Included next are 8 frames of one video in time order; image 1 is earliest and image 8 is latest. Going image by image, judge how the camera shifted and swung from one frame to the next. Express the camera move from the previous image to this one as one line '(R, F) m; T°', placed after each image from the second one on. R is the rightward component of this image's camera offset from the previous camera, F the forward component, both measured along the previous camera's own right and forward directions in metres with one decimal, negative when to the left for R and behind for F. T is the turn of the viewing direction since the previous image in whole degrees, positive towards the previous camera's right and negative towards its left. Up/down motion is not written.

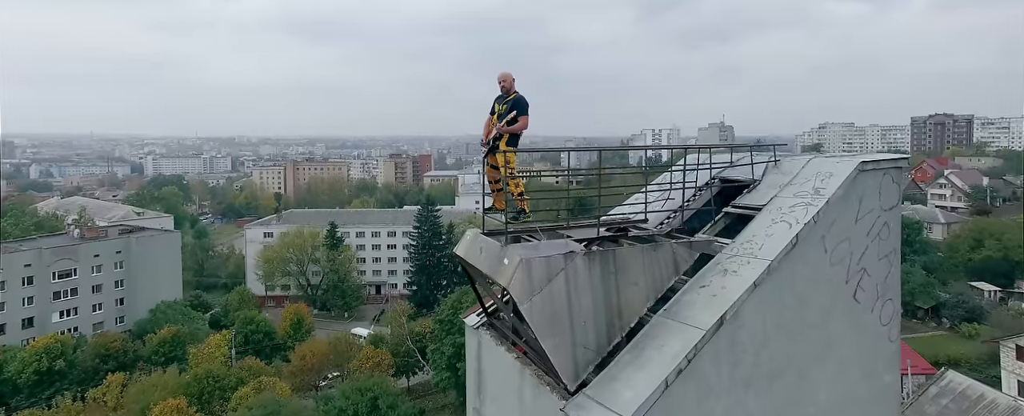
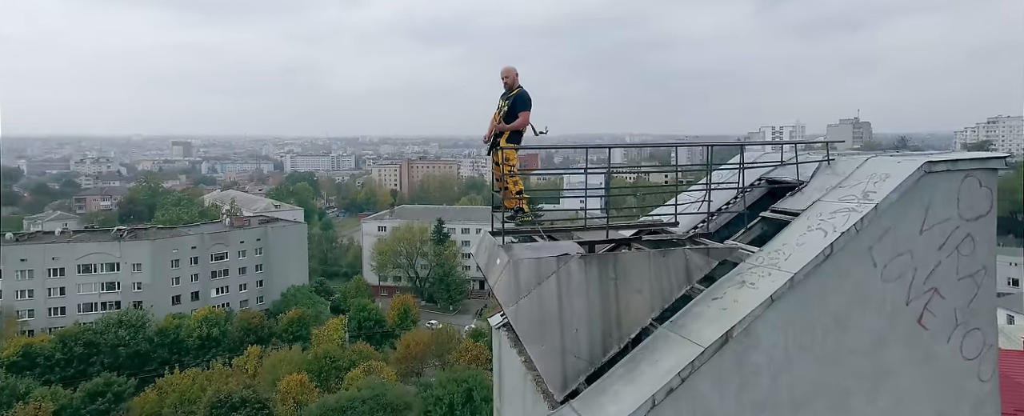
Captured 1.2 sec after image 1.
(+1.3, +0.2) m; -16°
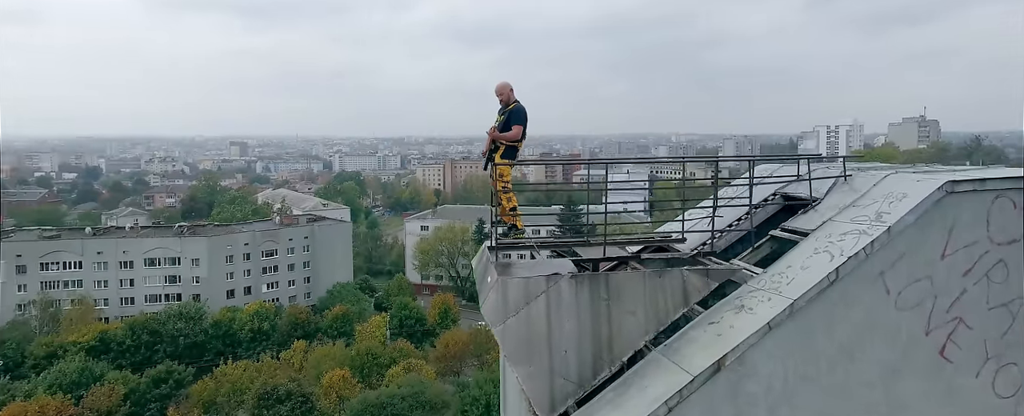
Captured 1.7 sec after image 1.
(+0.6, +0.1) m; -7°
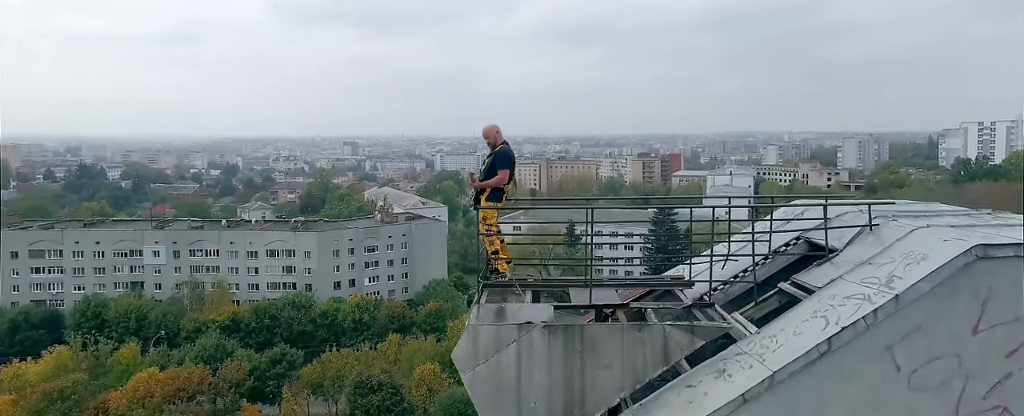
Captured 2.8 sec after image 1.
(+1.2, +0.3) m; -14°
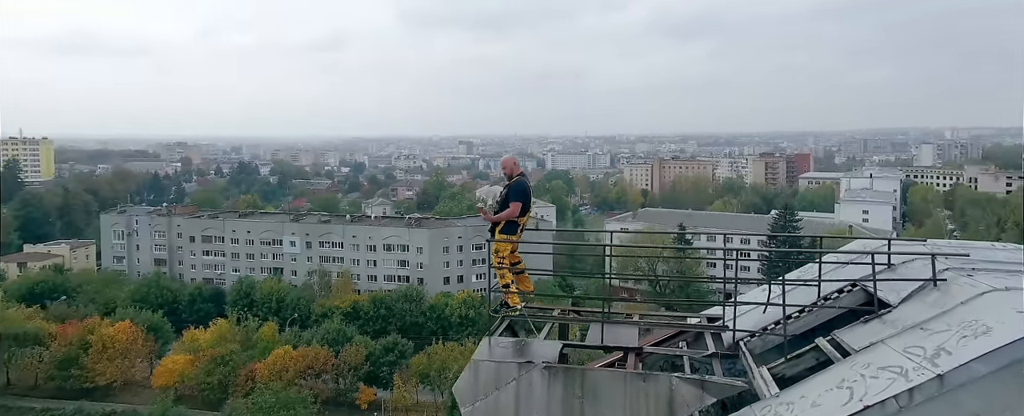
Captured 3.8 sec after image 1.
(+0.8, +0.4) m; -14°
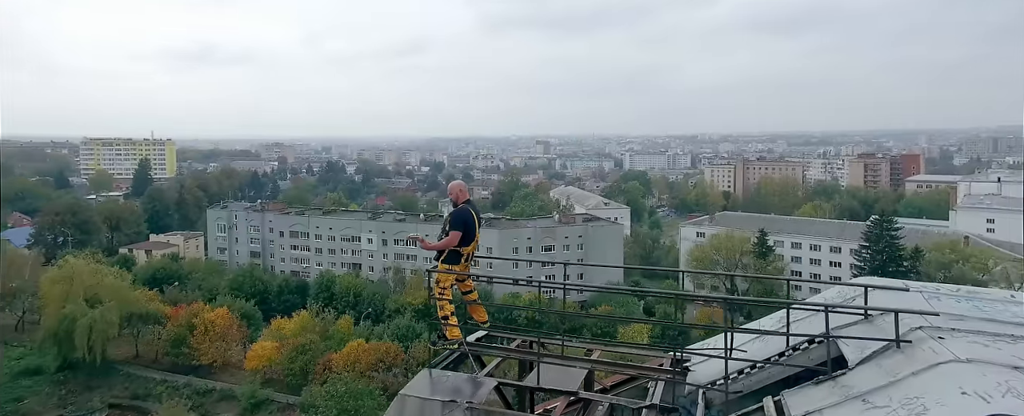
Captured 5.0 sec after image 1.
(+0.3, +0.2) m; -8°
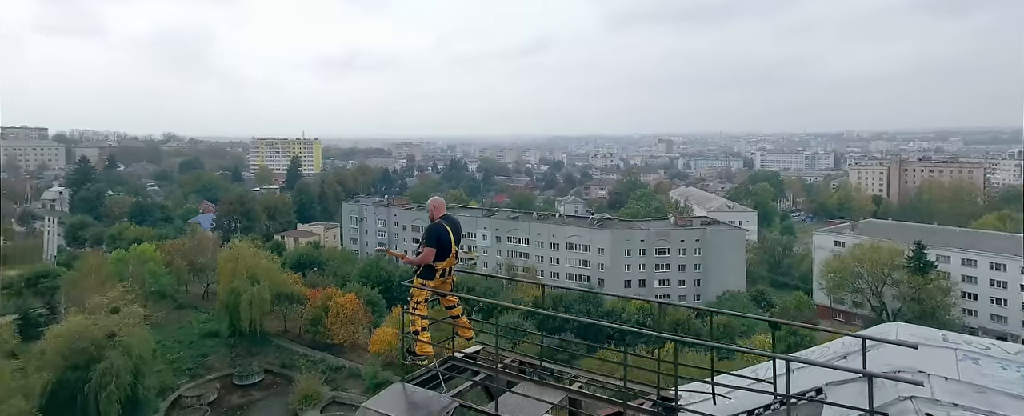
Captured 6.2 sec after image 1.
(+0.2, +0.4) m; -11°
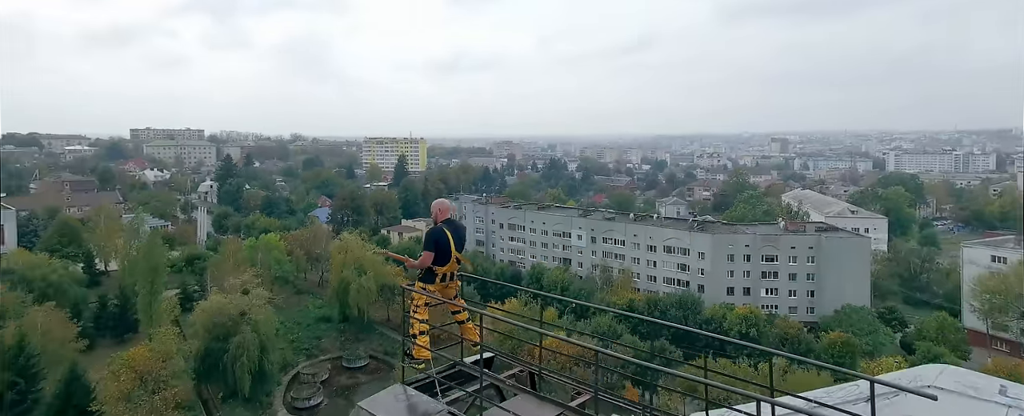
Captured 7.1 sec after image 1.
(+0.1, +0.3) m; -8°
